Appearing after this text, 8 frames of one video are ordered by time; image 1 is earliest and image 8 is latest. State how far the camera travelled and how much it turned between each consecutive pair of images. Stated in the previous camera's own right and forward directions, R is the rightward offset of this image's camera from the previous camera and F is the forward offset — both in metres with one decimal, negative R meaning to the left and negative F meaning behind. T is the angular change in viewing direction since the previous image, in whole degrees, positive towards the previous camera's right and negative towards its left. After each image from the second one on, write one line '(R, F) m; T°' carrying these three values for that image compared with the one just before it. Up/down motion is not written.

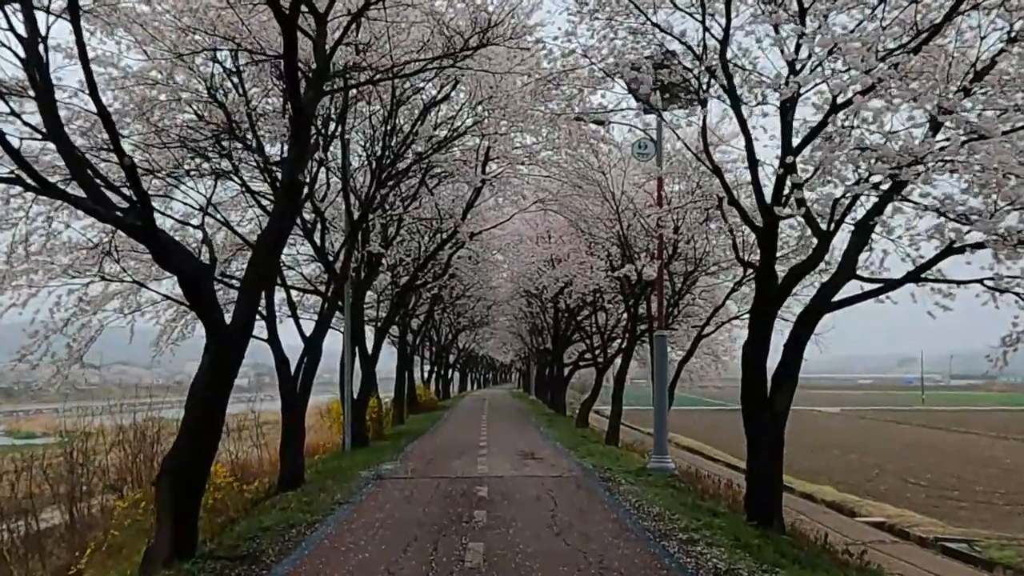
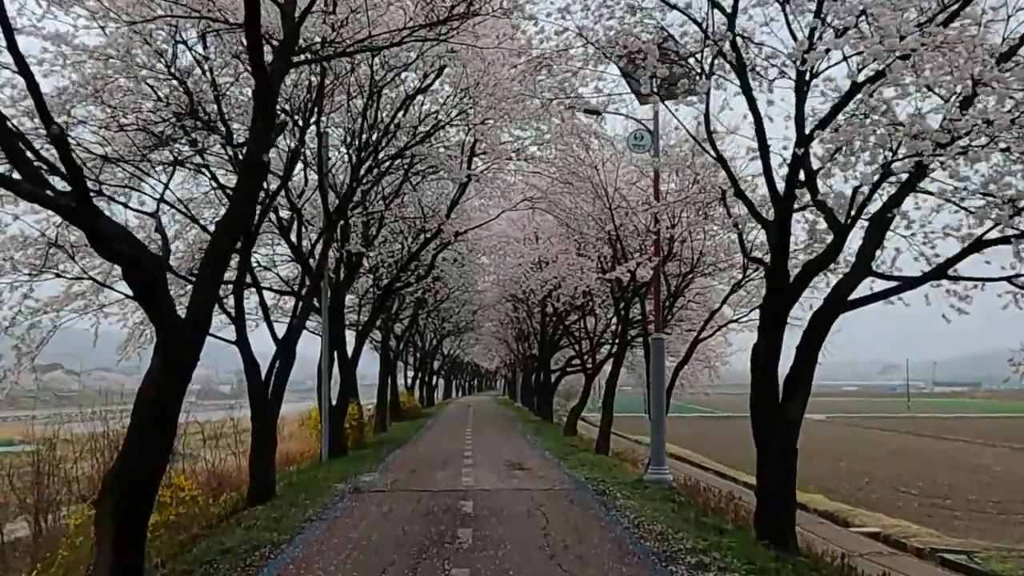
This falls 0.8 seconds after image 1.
(0.0, +1.0) m; +1°
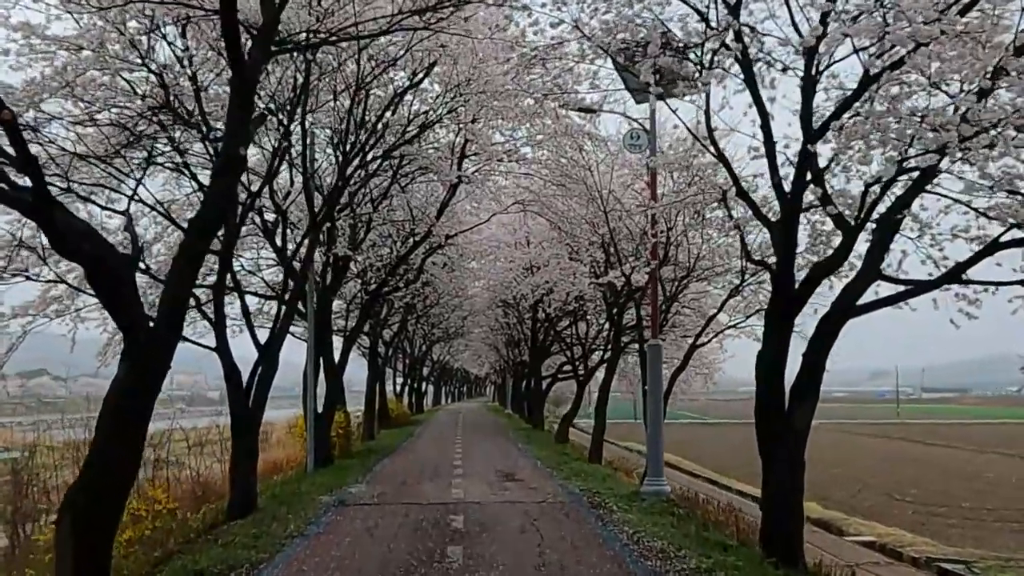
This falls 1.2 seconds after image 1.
(0.0, +0.5) m; +1°
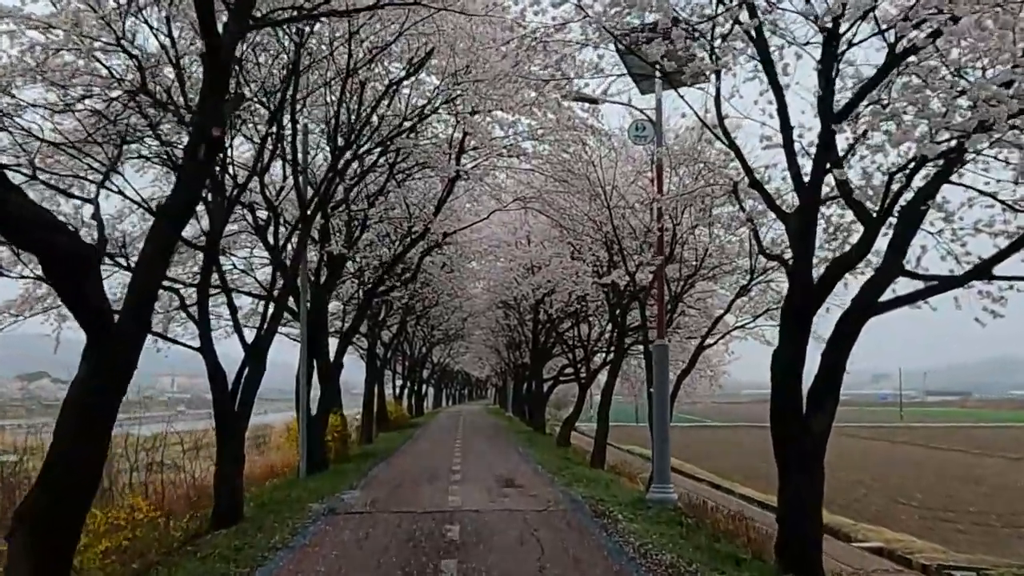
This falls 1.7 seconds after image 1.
(0.0, +0.6) m; 0°
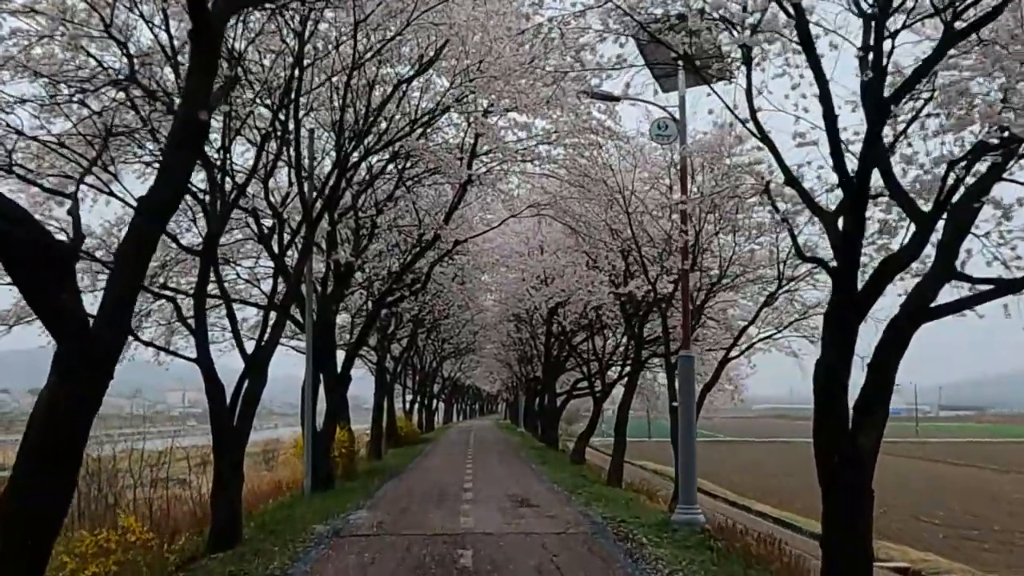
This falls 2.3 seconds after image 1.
(-0.1, +0.8) m; -1°
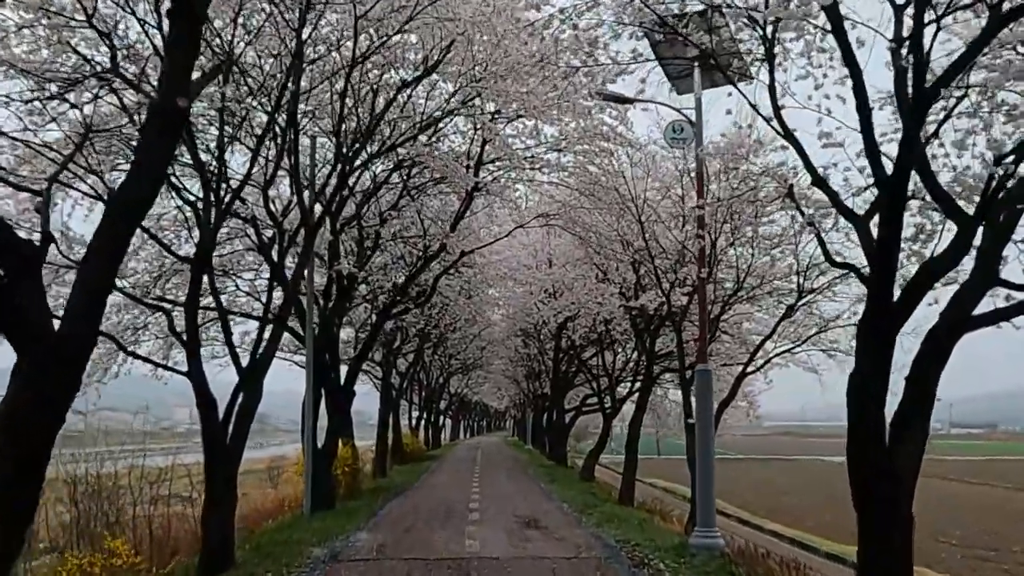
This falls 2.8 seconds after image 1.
(0.0, +0.6) m; 0°
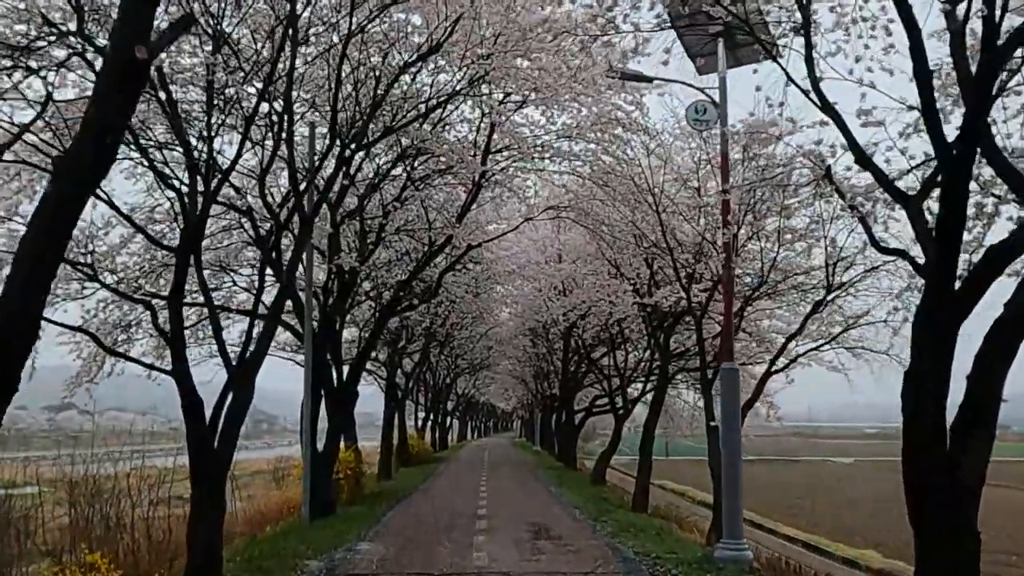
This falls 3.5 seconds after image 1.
(0.0, +0.9) m; 0°
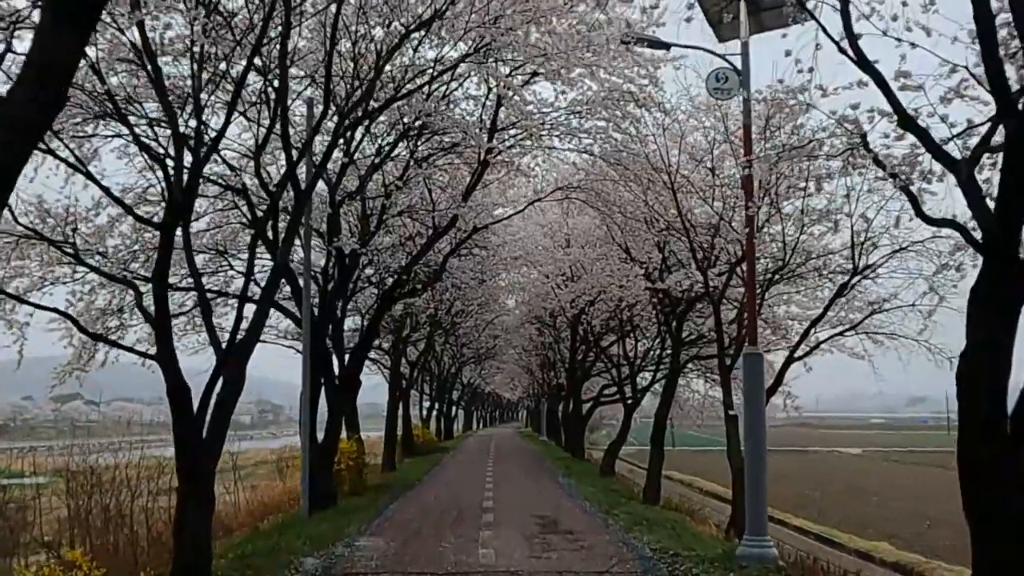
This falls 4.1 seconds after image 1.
(0.0, +0.7) m; 0°
